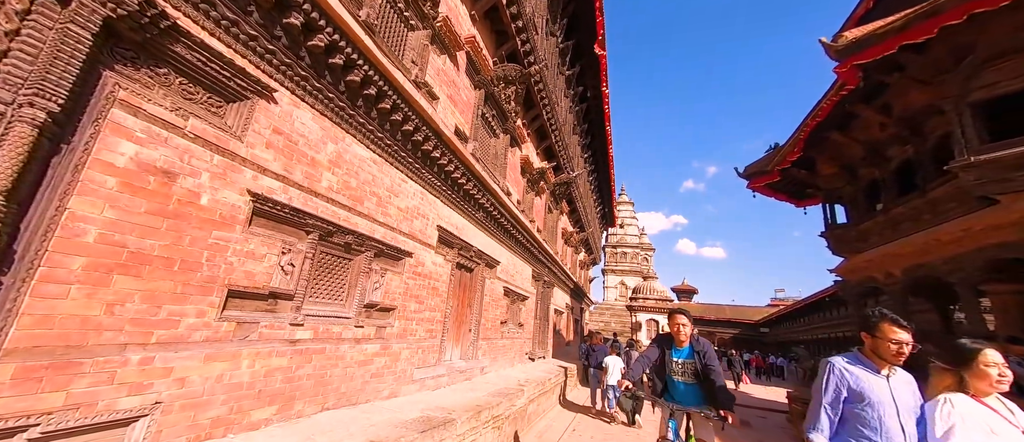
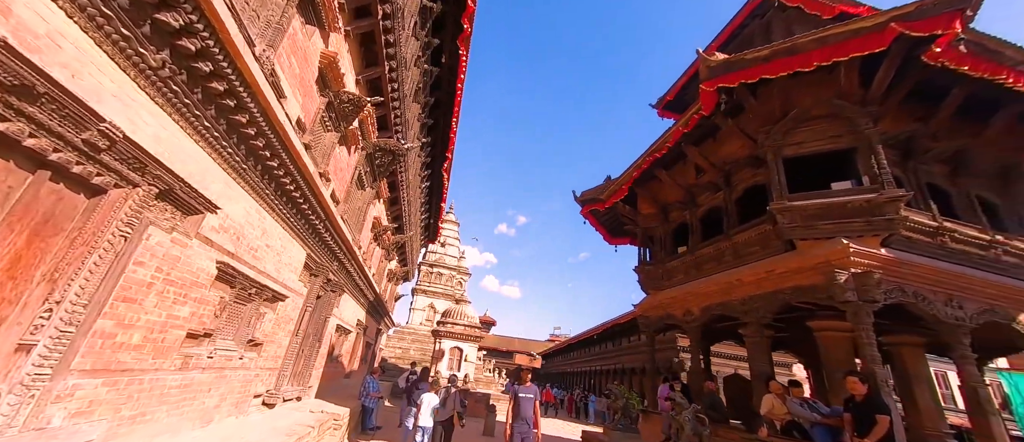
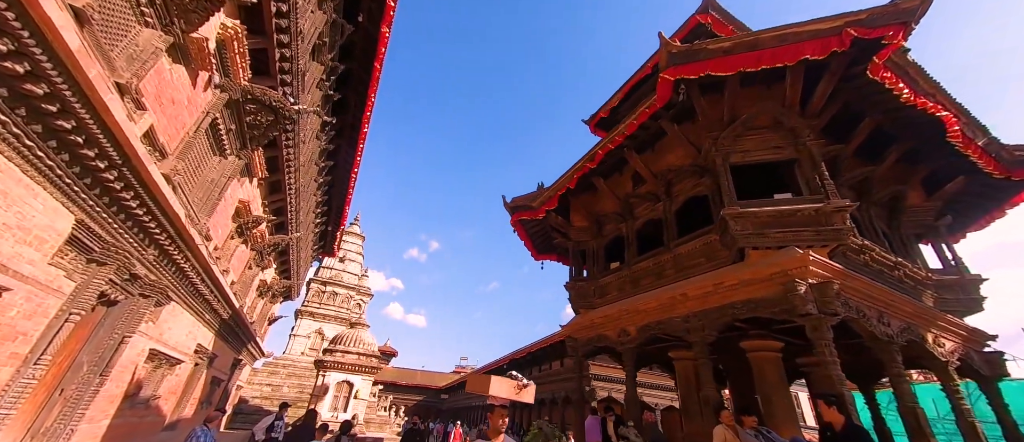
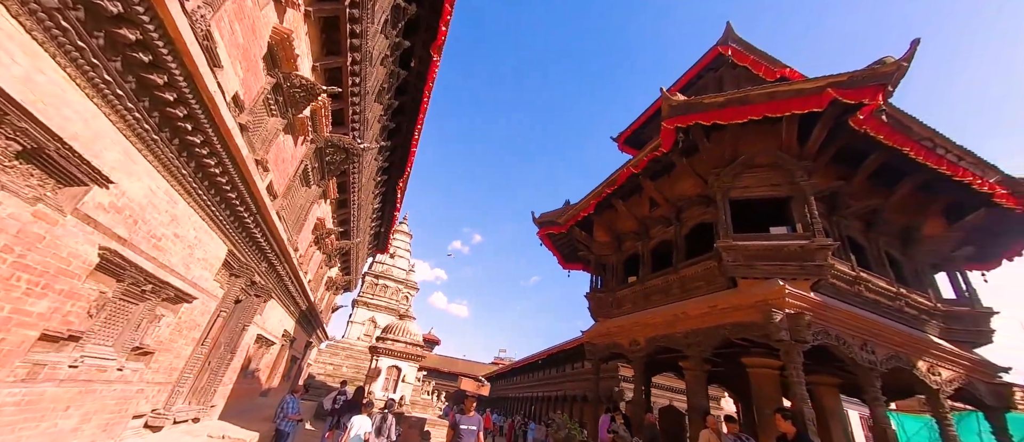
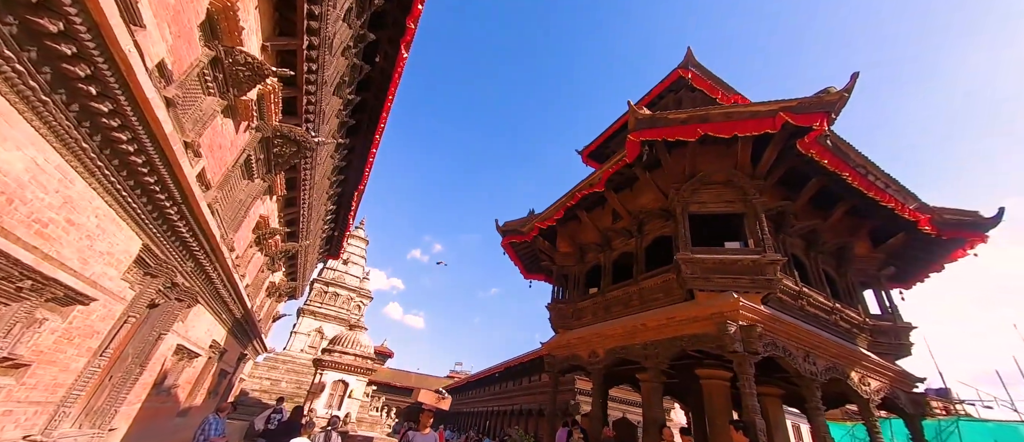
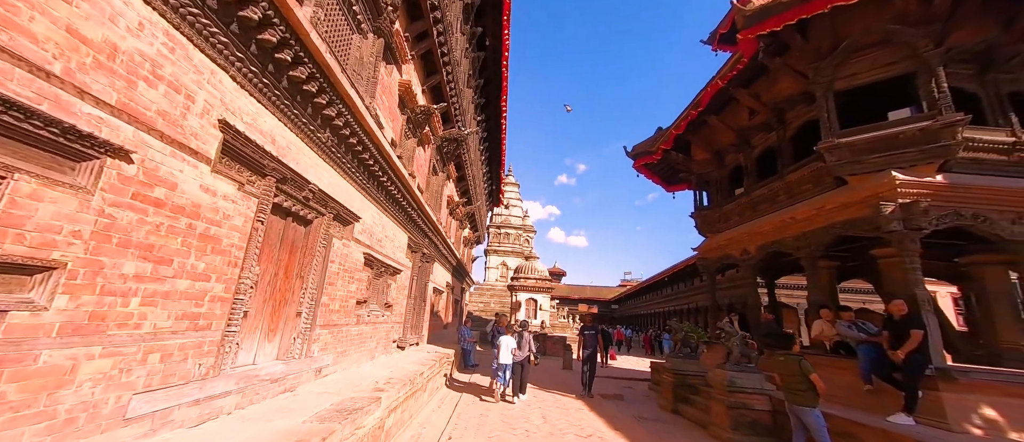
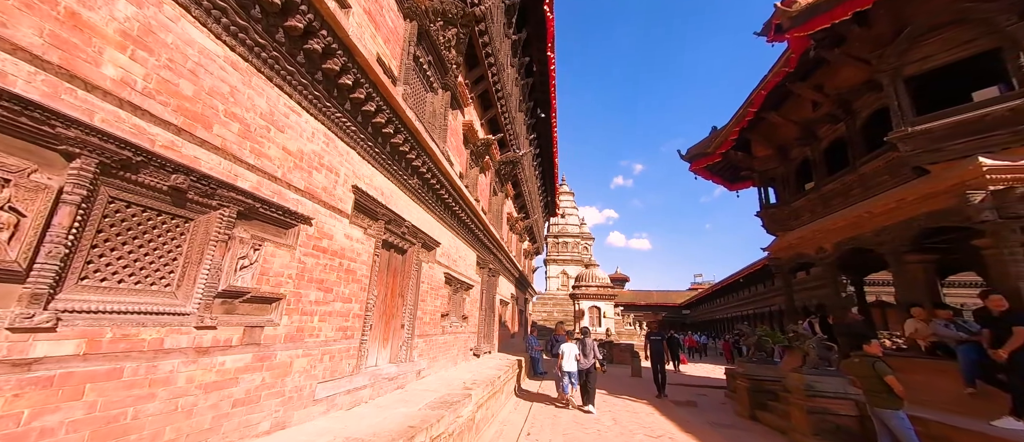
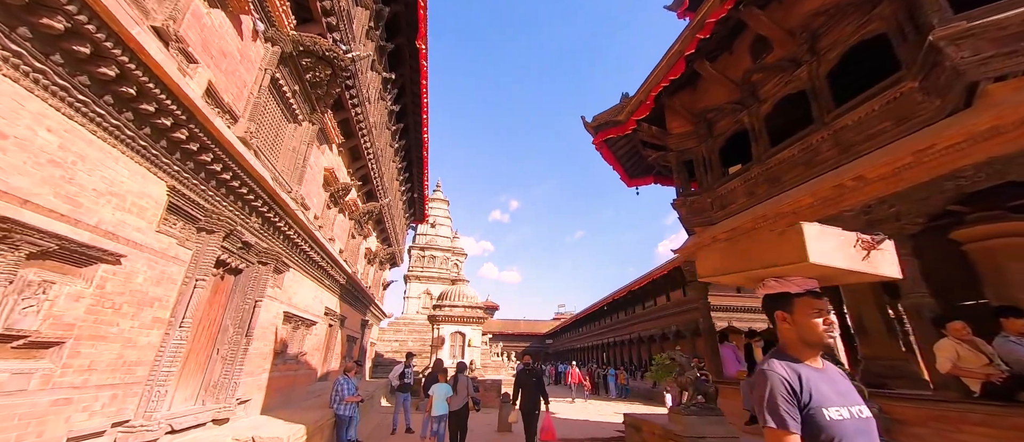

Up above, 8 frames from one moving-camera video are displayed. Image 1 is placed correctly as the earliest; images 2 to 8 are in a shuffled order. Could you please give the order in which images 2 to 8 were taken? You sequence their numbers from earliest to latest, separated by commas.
7, 6, 2, 4, 5, 3, 8
